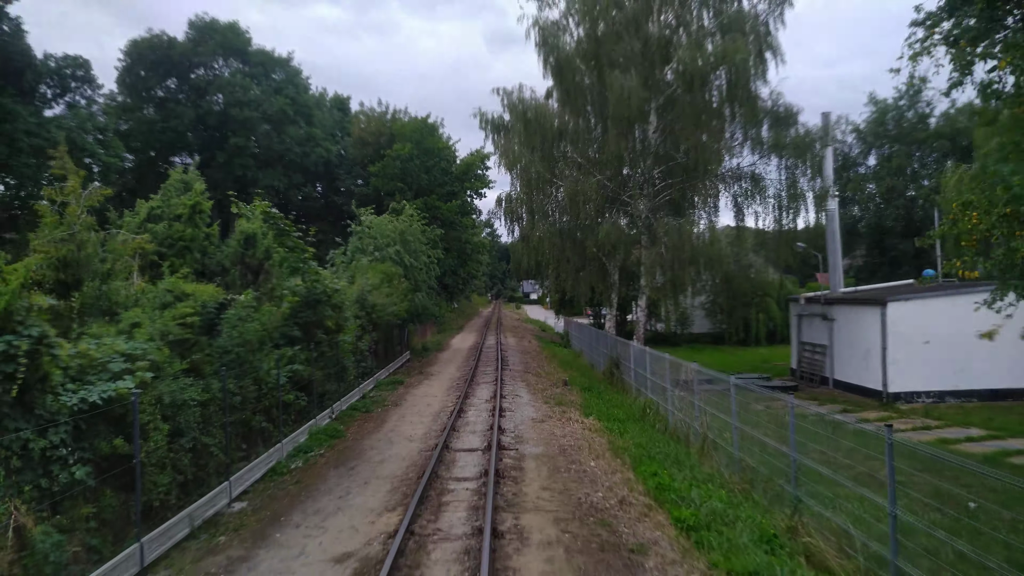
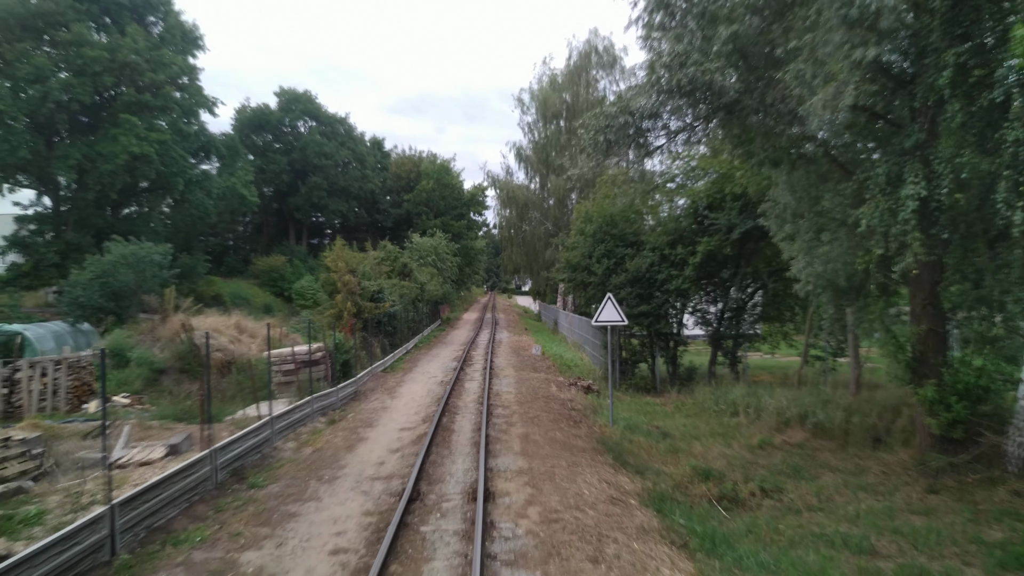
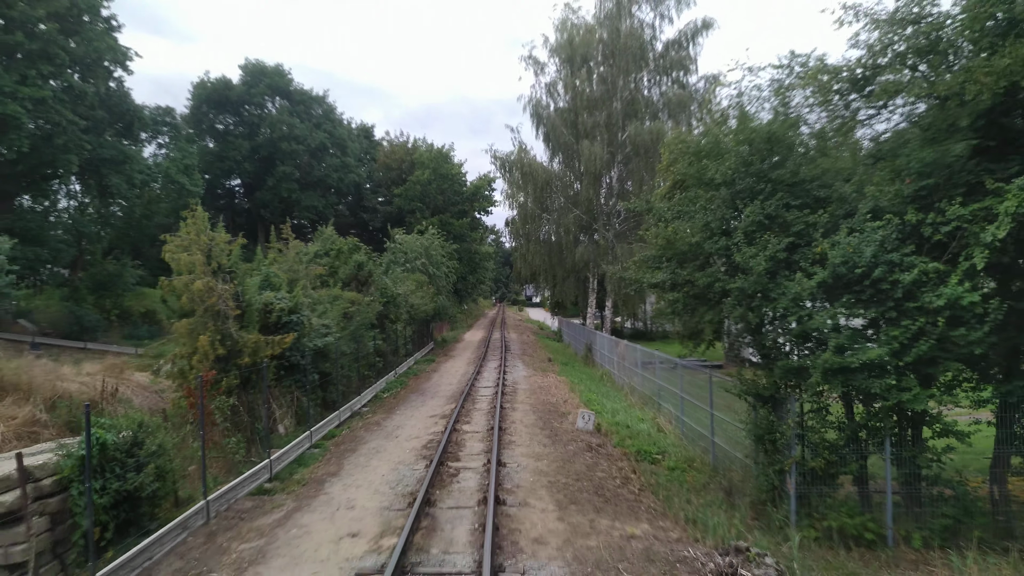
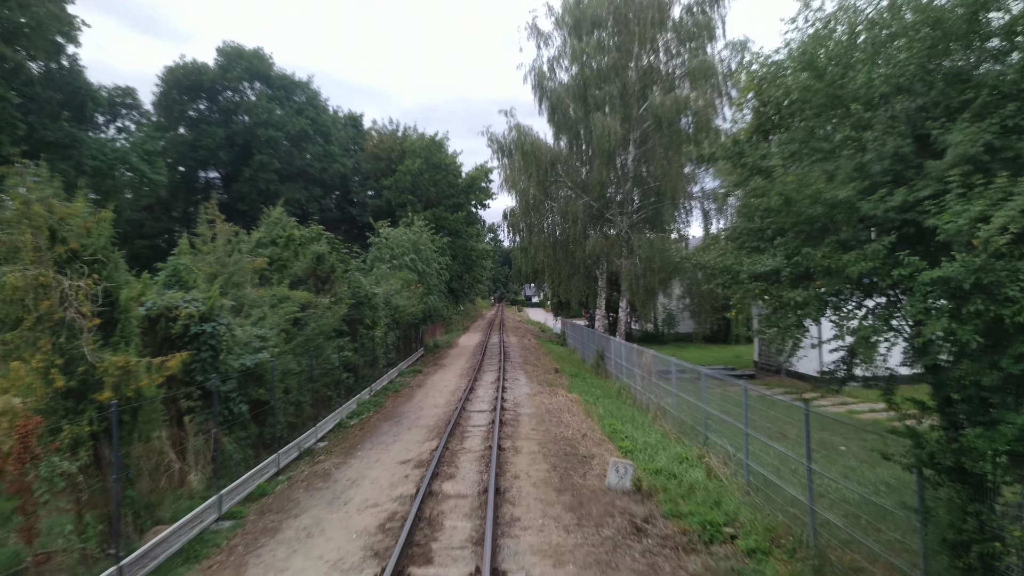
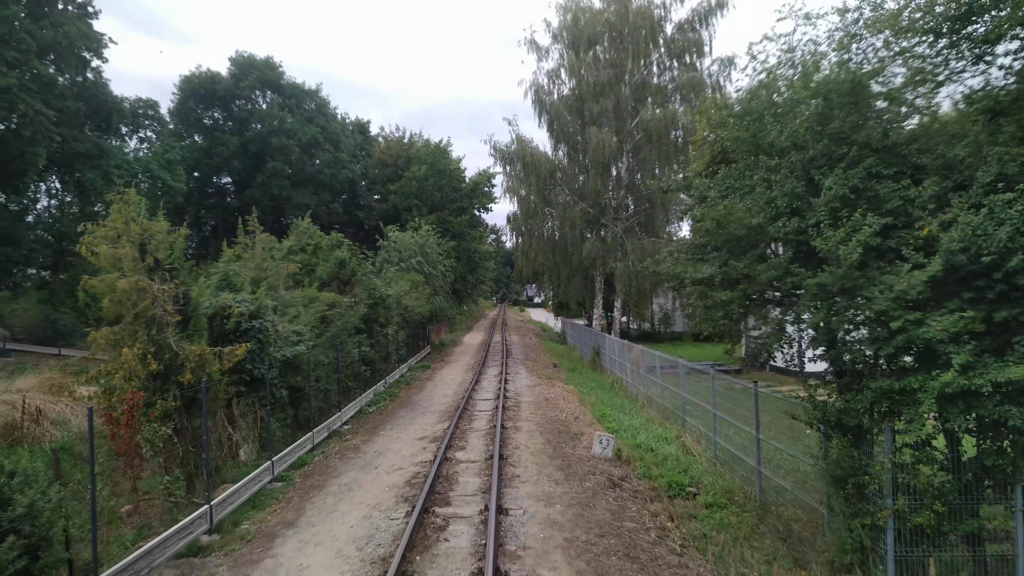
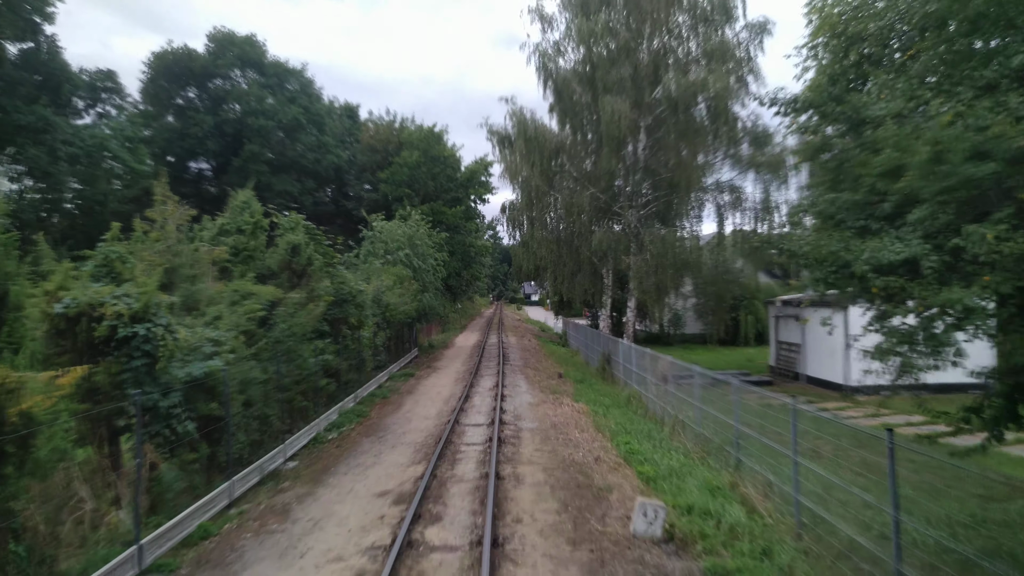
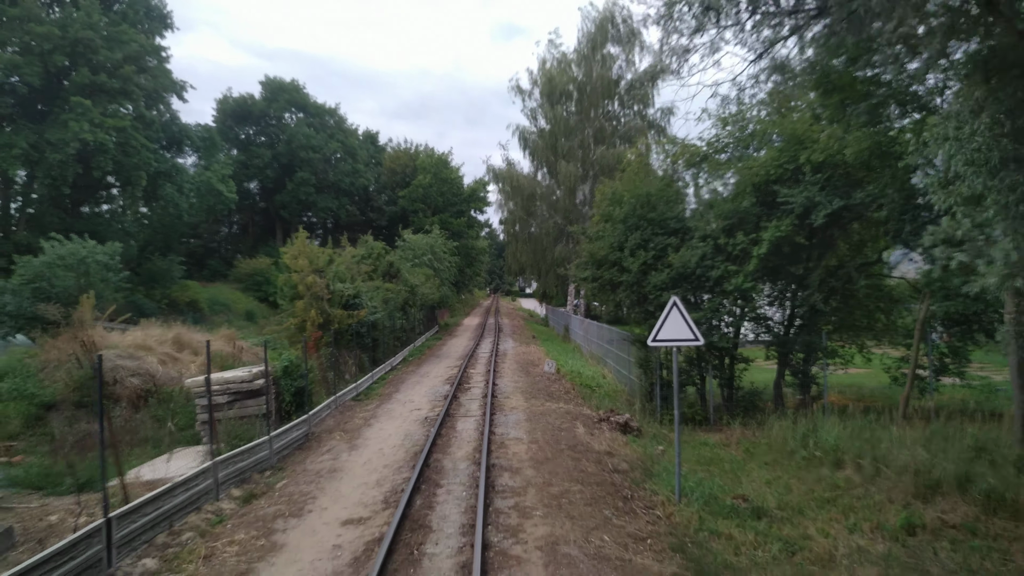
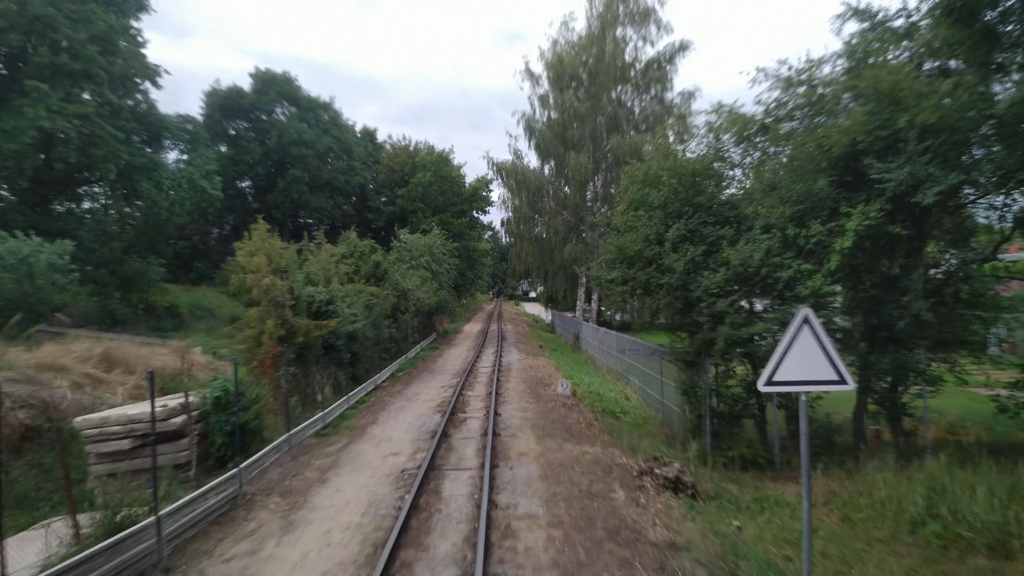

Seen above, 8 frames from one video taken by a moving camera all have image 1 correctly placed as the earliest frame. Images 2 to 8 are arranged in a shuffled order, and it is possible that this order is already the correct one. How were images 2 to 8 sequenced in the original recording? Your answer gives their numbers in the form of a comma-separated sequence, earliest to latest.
6, 4, 5, 3, 8, 7, 2
